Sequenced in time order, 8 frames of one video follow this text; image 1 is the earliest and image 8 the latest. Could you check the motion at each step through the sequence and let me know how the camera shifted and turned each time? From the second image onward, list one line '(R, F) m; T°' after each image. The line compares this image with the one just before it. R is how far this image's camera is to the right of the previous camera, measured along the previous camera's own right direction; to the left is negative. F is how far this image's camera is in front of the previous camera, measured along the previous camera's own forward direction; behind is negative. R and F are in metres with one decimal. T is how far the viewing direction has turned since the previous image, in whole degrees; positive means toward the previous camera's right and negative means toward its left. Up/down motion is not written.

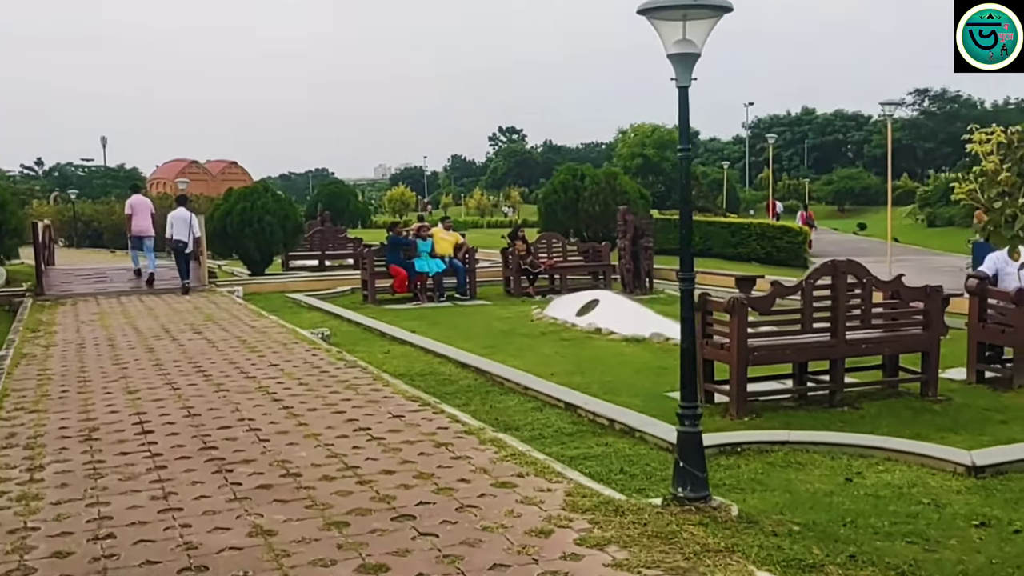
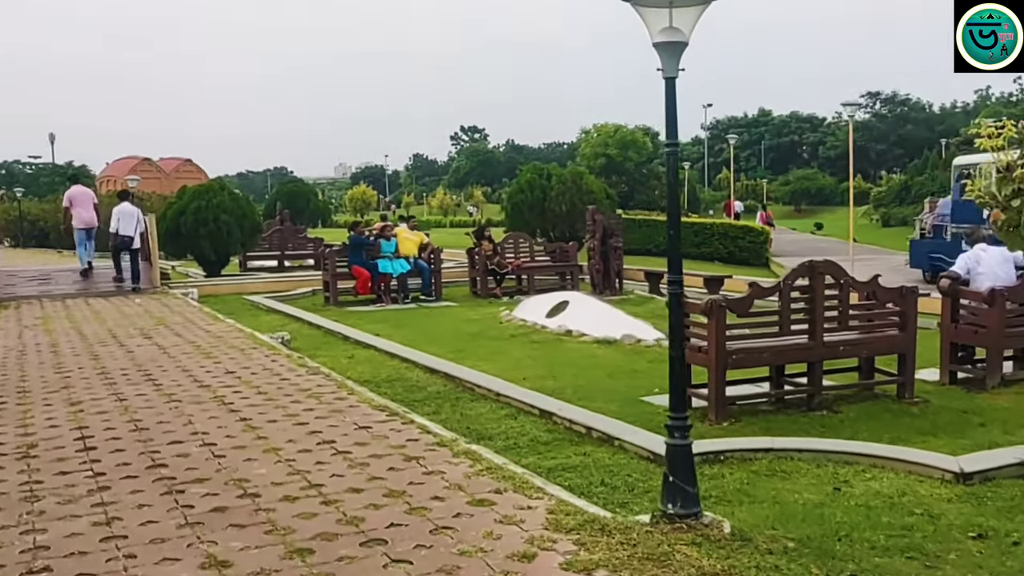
(-0.1, +0.2) m; +2°
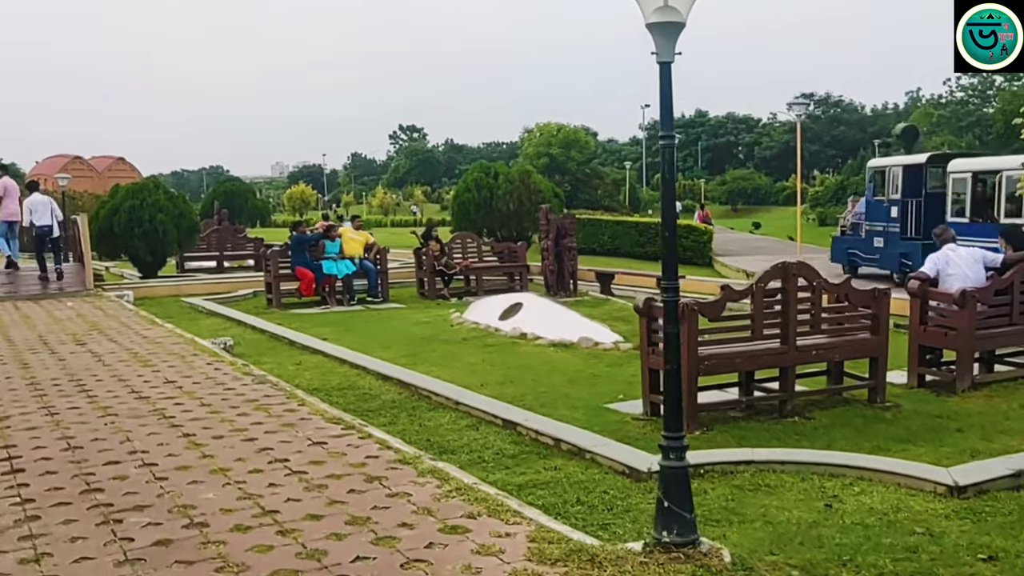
(-0.1, +0.3) m; +3°
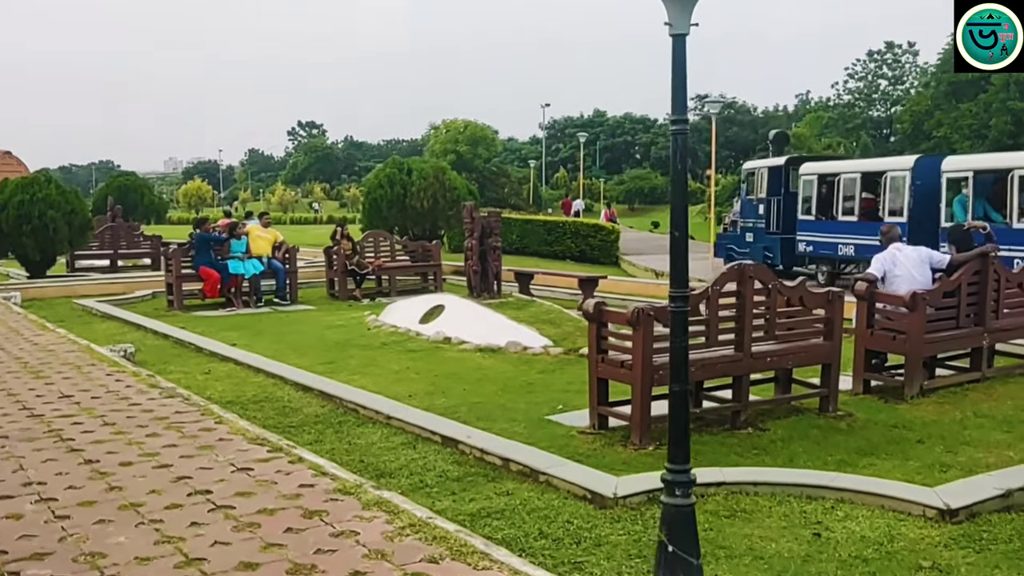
(-0.2, +0.5) m; +6°
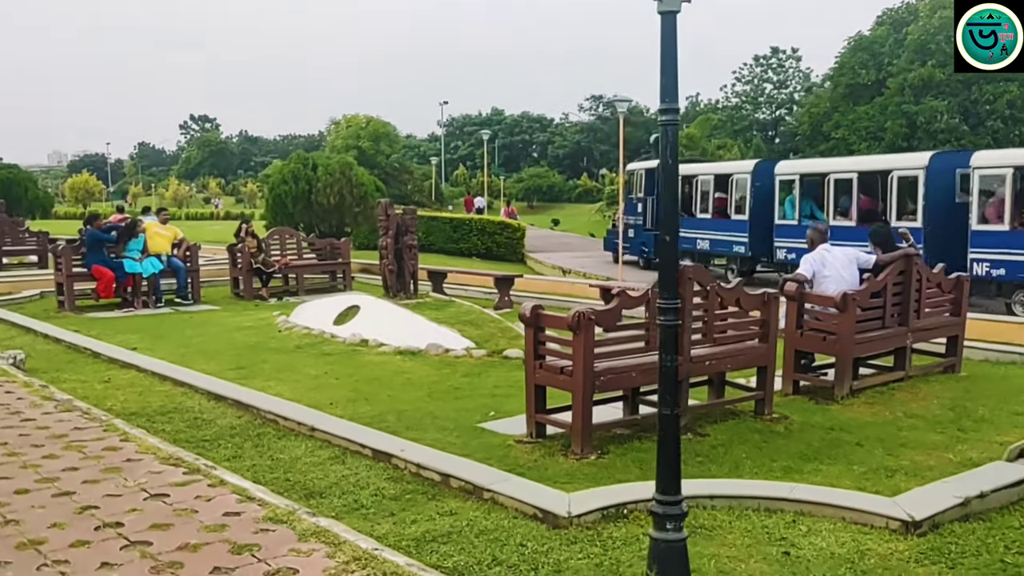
(-0.2, +0.3) m; +6°
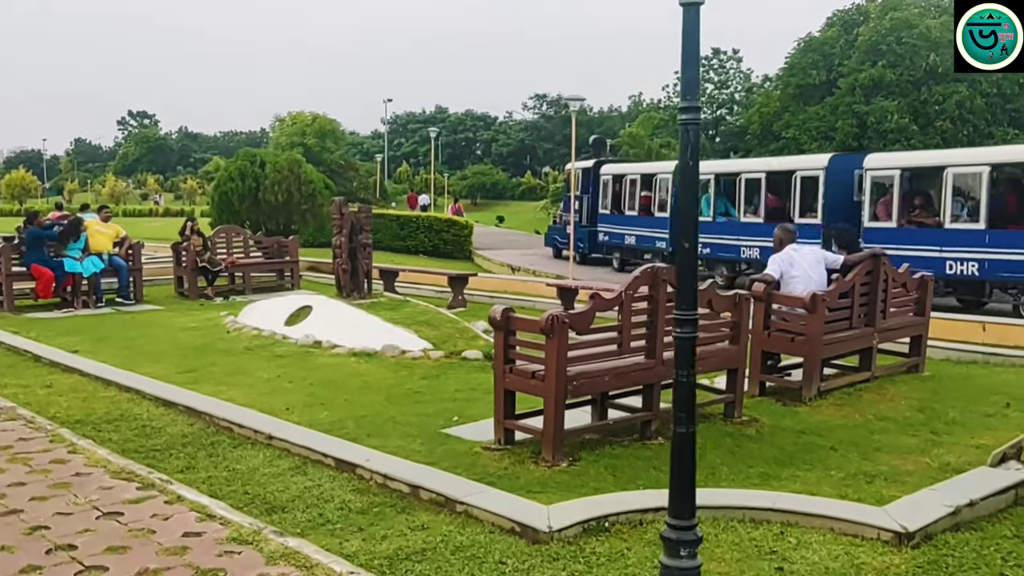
(-0.1, +0.2) m; +3°
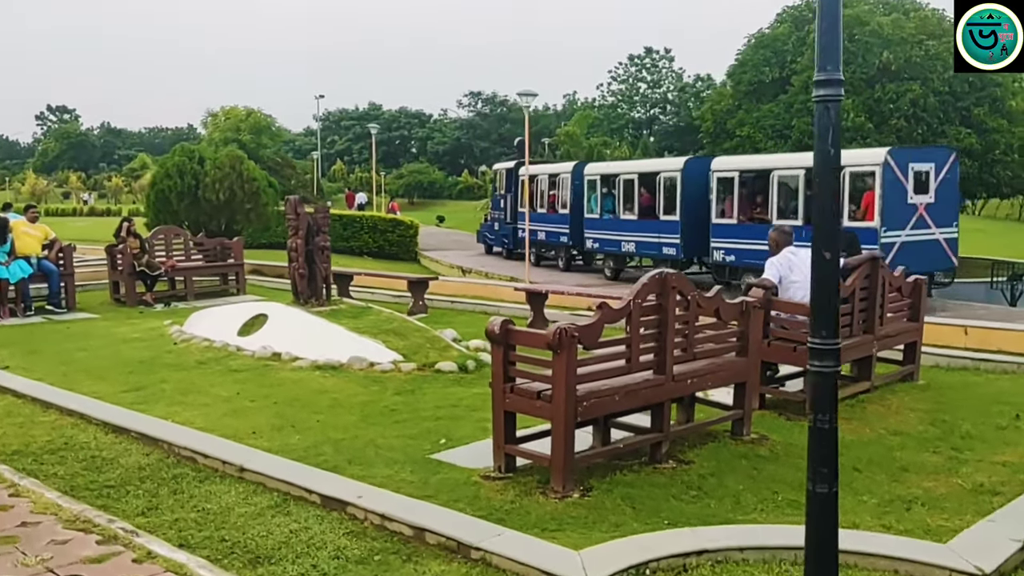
(-0.3, +0.5) m; +4°
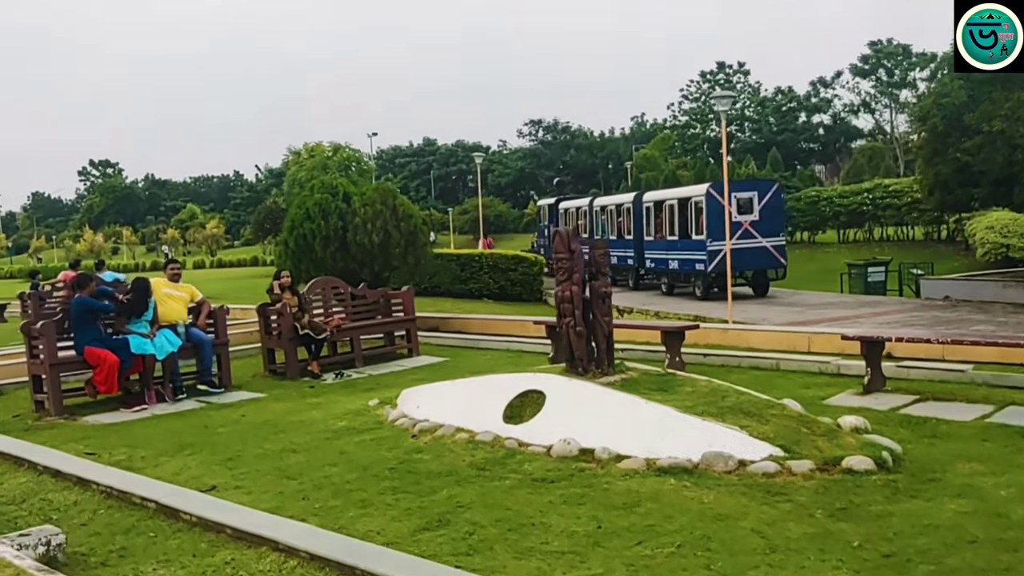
(-2.1, +2.3) m; -3°
